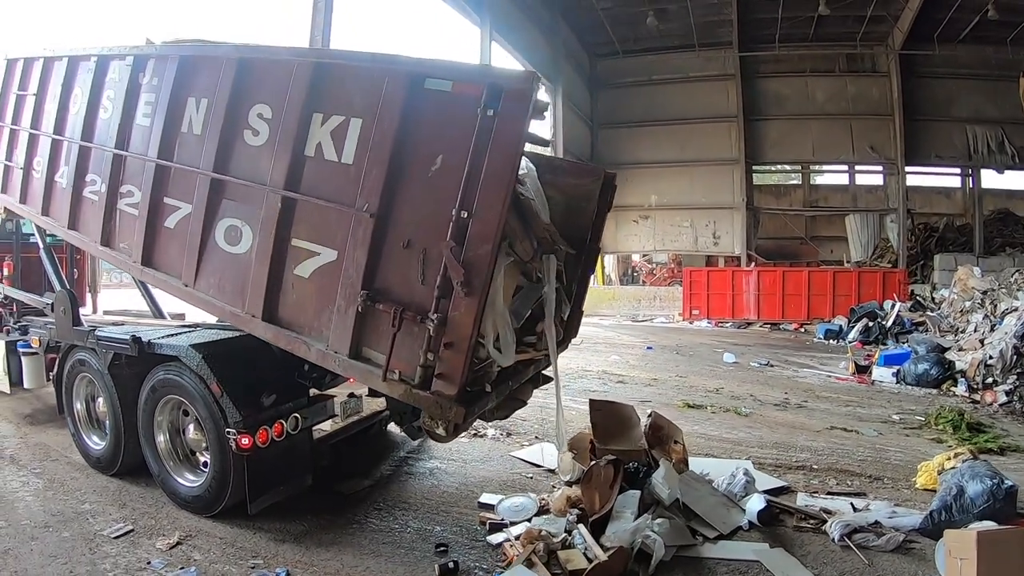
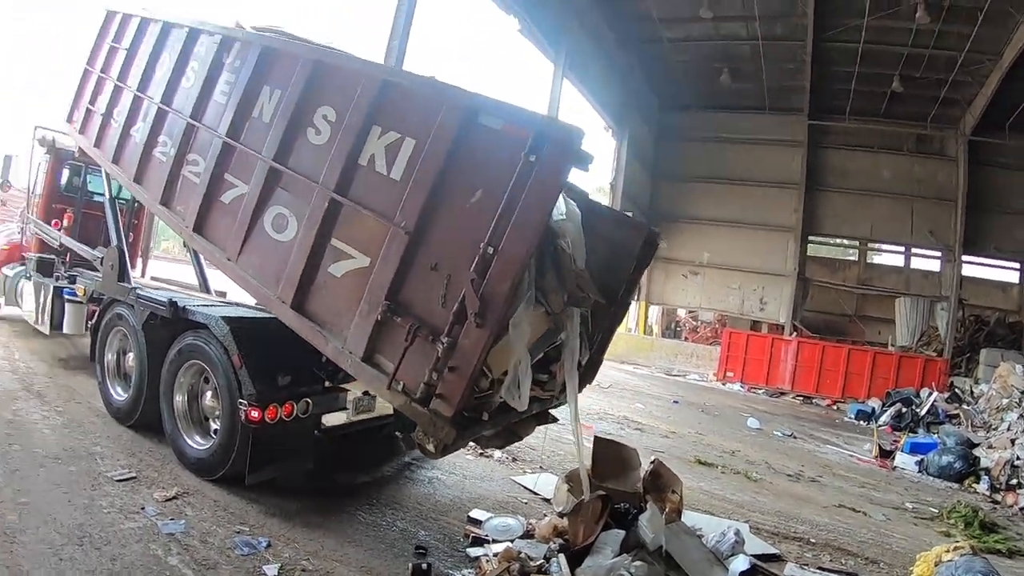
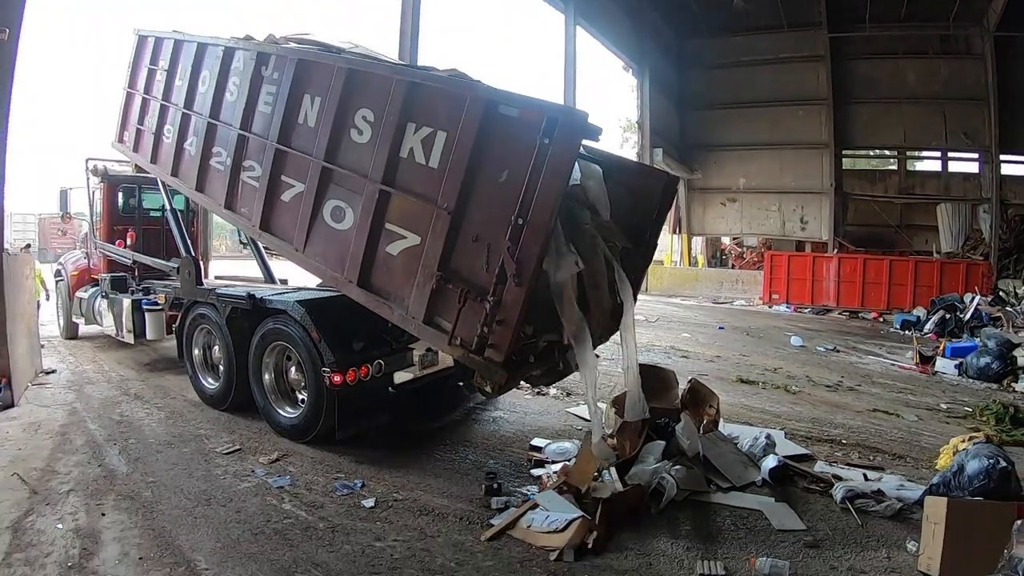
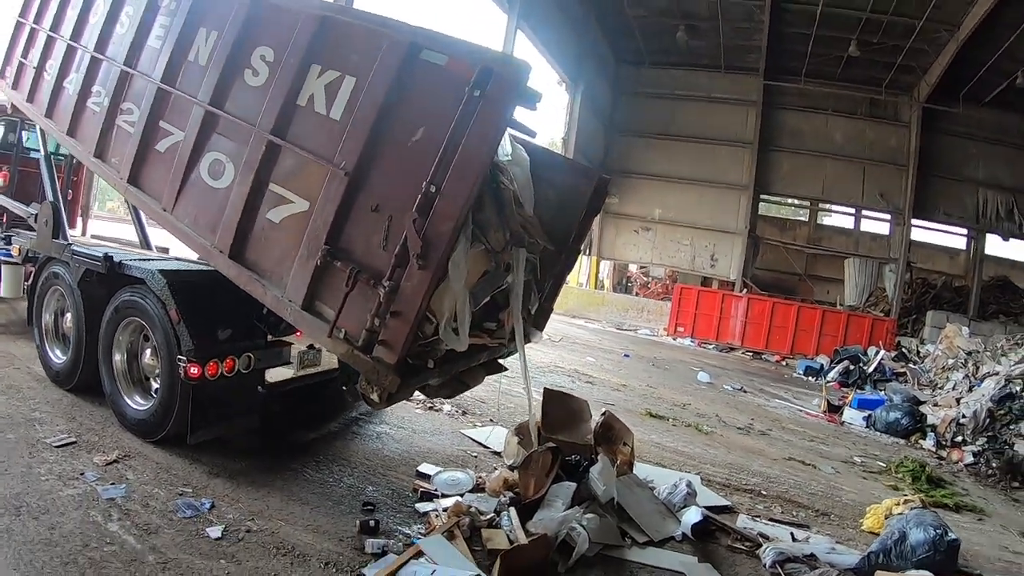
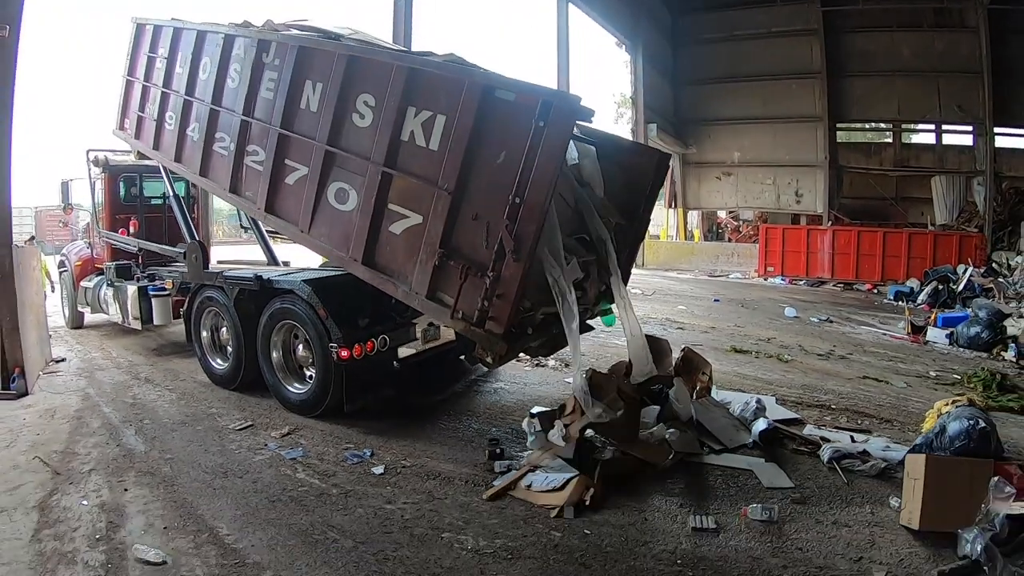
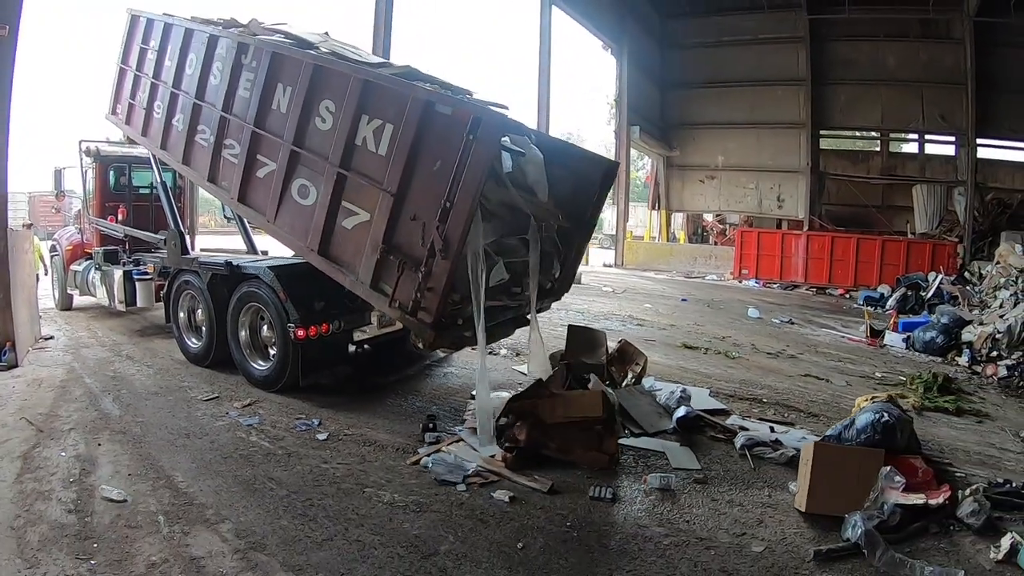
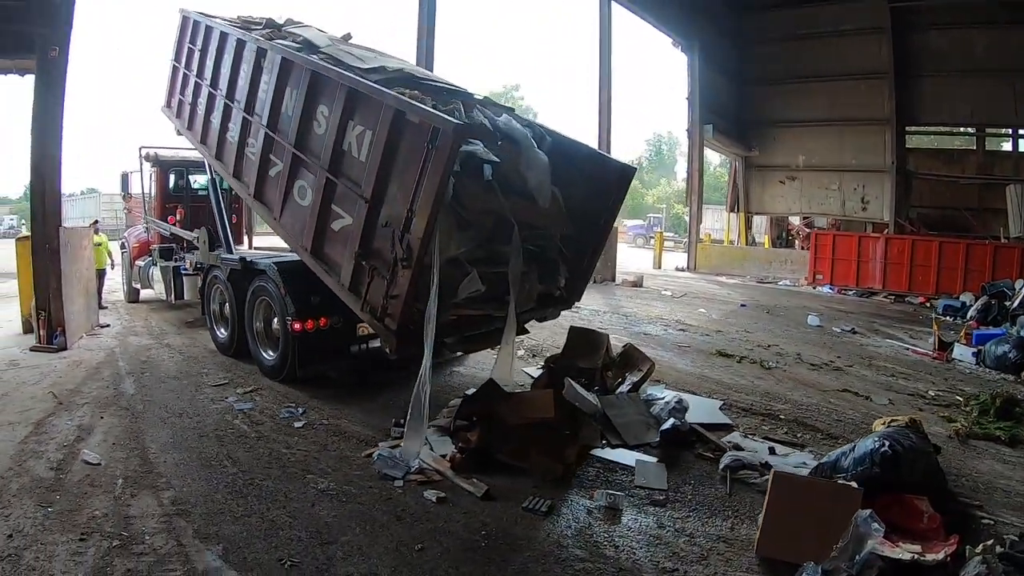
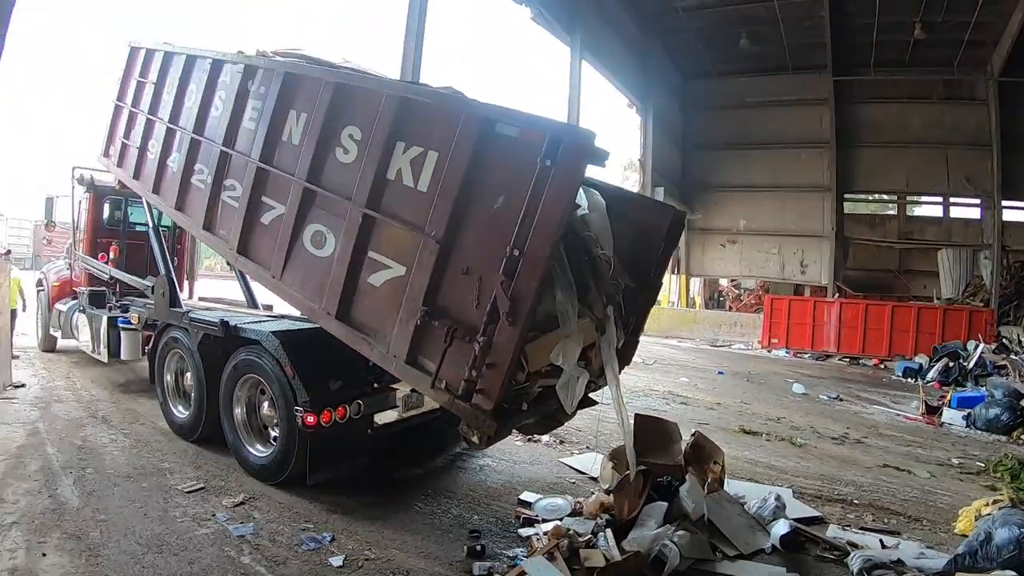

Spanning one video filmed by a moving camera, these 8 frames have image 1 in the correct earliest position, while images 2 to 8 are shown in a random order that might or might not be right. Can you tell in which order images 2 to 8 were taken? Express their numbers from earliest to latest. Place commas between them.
4, 2, 8, 3, 5, 6, 7
